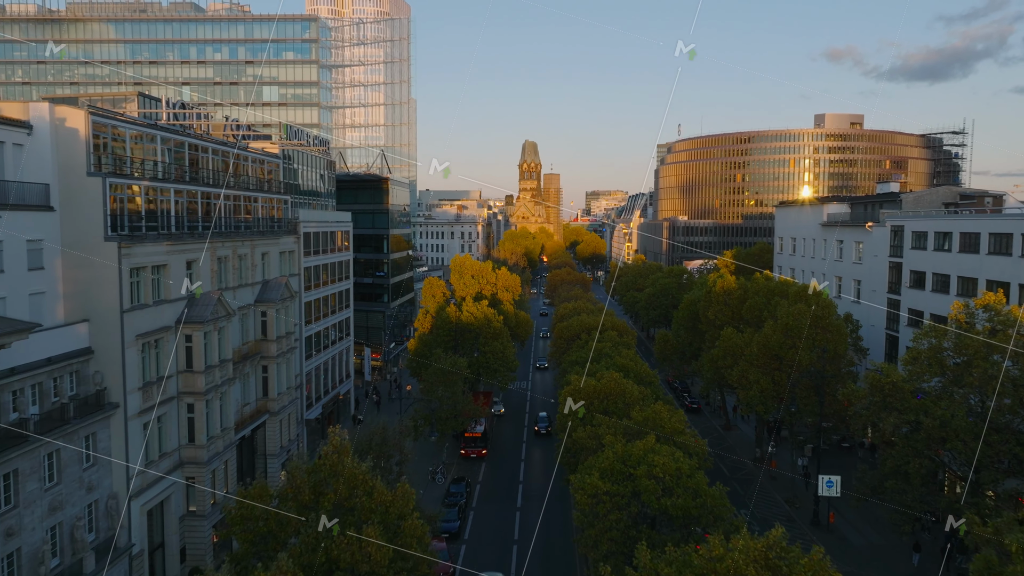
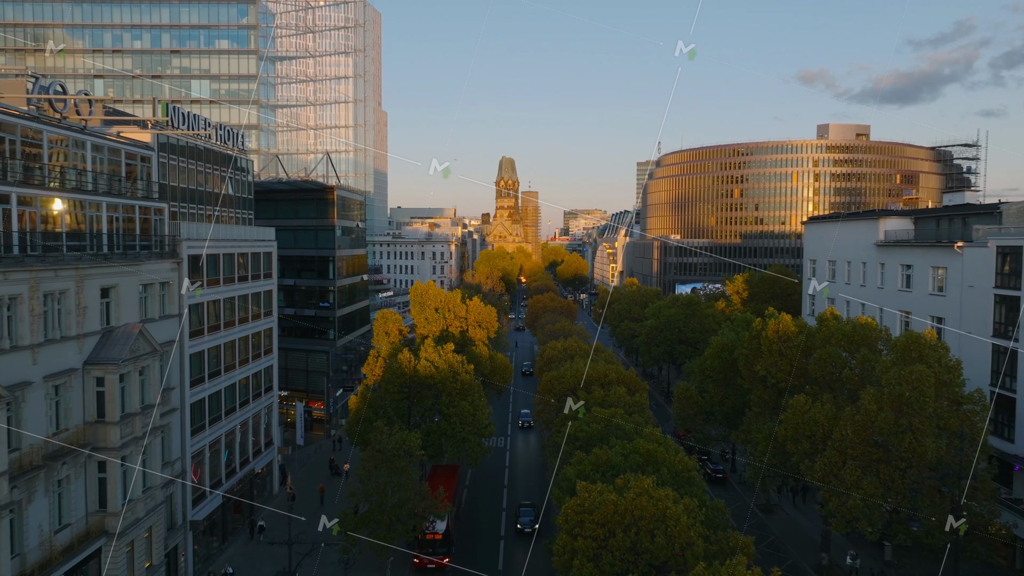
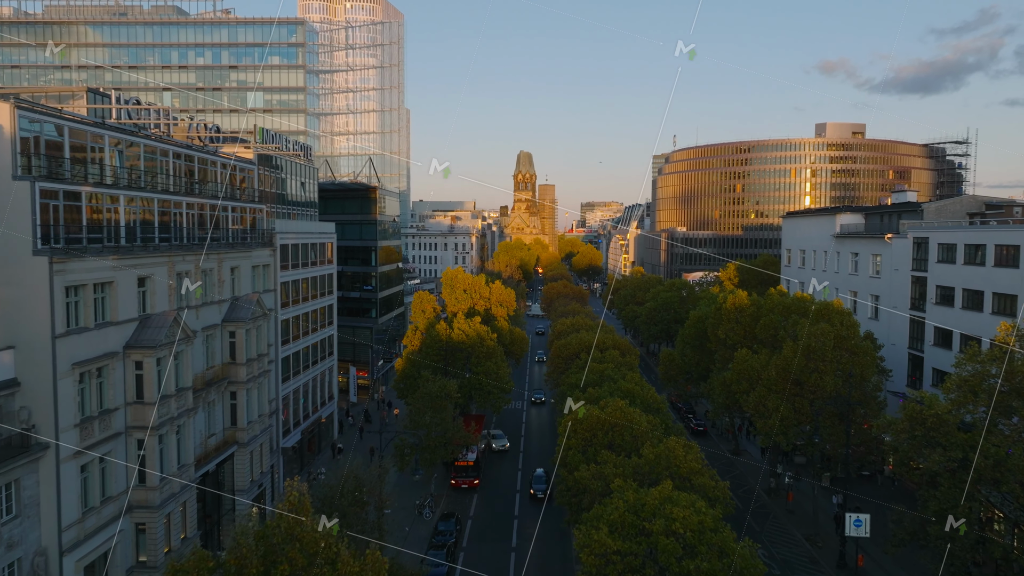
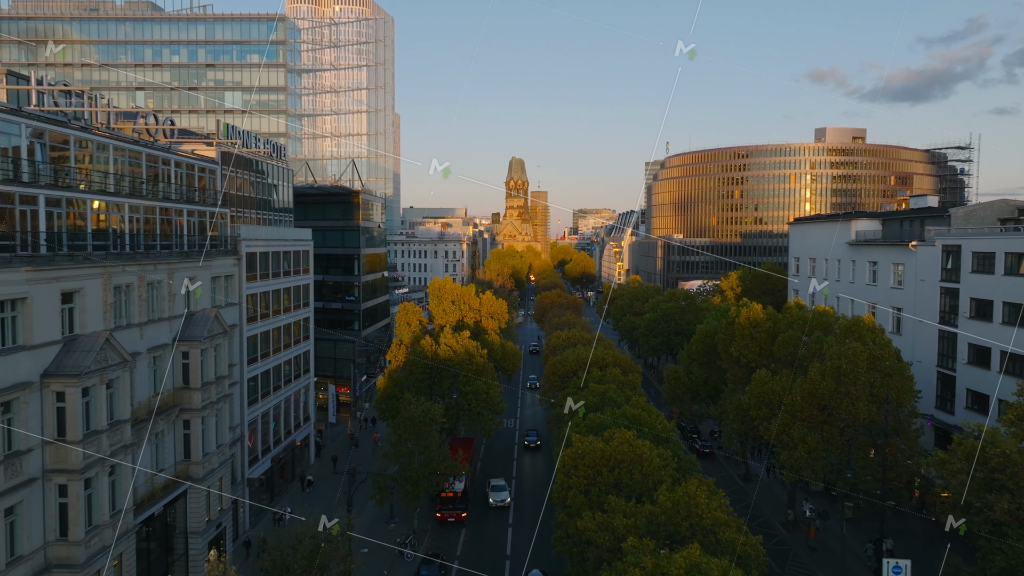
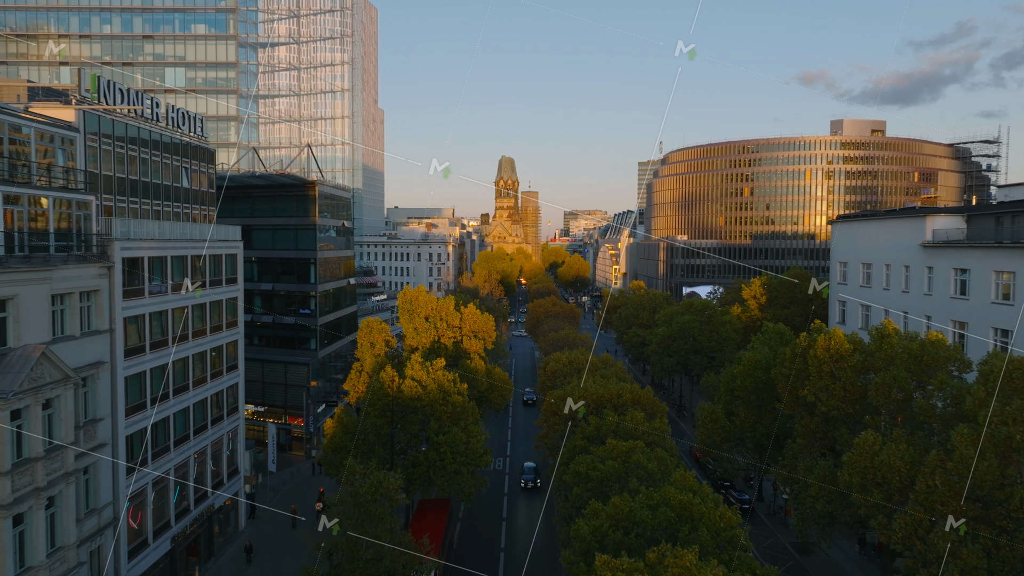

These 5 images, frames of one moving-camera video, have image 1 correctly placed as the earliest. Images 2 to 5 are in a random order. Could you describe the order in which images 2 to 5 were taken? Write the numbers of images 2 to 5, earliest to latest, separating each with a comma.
3, 4, 2, 5
